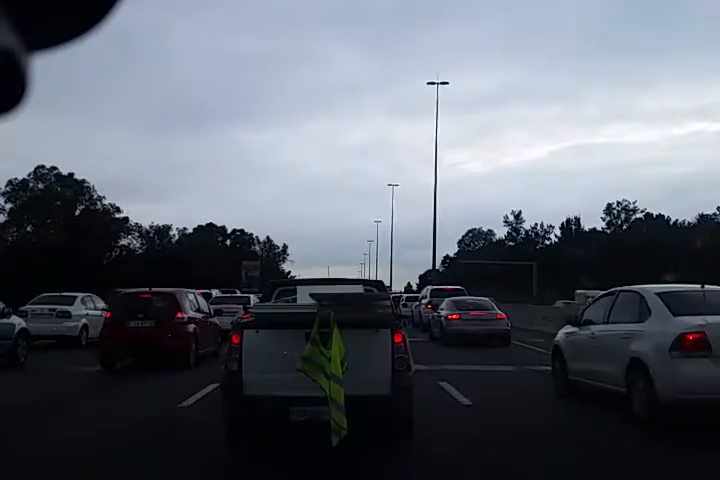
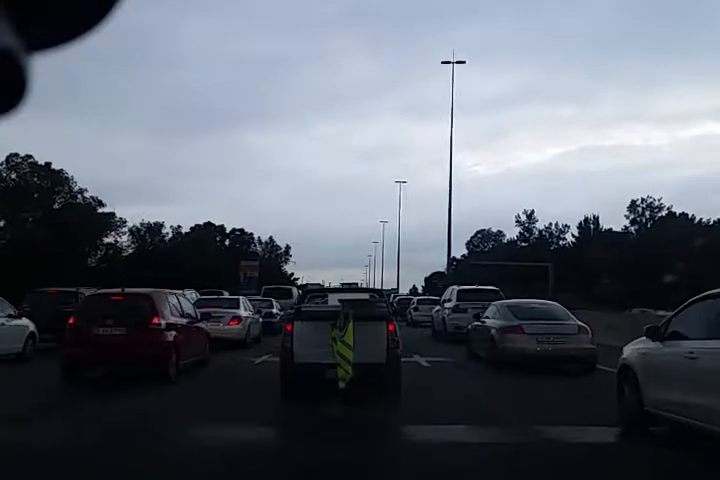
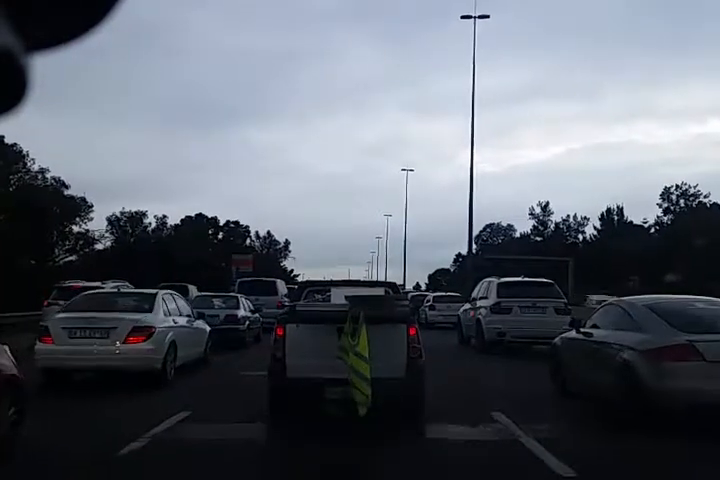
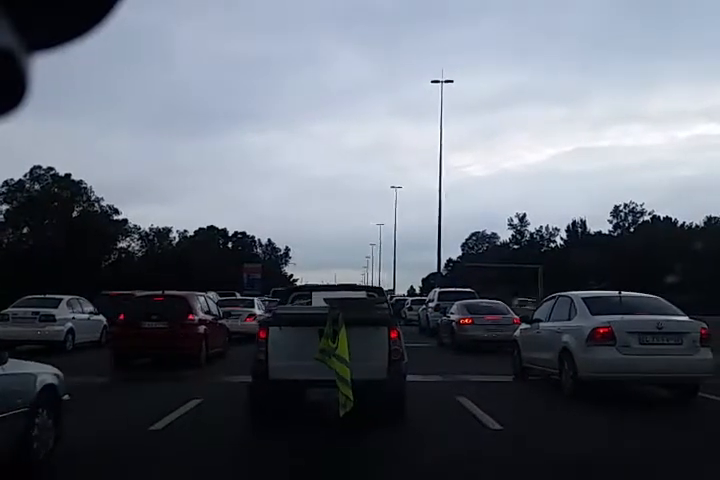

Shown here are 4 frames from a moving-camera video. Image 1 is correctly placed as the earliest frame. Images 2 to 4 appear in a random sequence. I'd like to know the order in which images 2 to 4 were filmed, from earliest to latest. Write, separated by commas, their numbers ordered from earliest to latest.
4, 2, 3
